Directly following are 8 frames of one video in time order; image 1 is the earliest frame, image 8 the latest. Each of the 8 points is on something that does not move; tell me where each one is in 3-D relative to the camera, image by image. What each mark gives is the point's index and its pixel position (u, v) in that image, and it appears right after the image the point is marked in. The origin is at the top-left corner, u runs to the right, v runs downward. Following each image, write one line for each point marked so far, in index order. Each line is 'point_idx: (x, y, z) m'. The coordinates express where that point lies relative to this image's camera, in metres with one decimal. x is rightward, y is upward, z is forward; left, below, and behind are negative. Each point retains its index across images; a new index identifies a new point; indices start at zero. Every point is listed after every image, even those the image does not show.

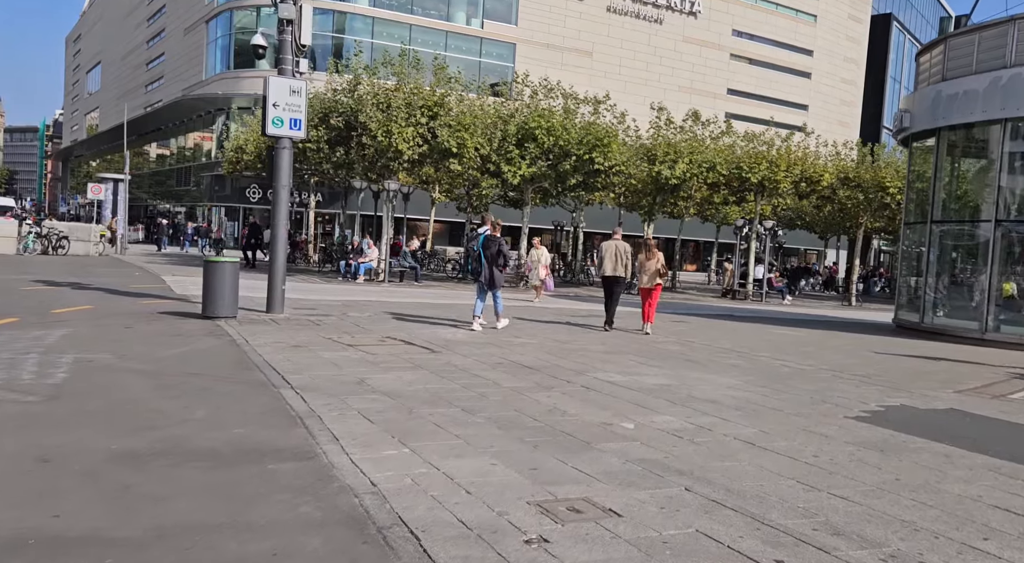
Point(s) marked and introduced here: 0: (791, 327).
0: (+6.2, -1.0, +19.8) m
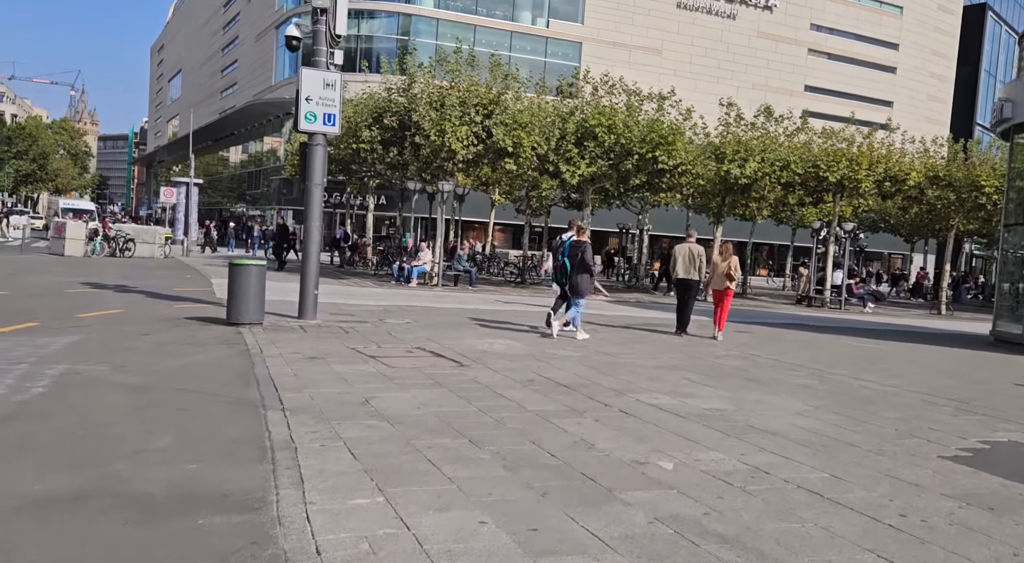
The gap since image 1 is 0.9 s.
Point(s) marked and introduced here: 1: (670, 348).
0: (+7.4, -1.2, +18.2) m
1: (+2.2, -1.0, +12.1) m
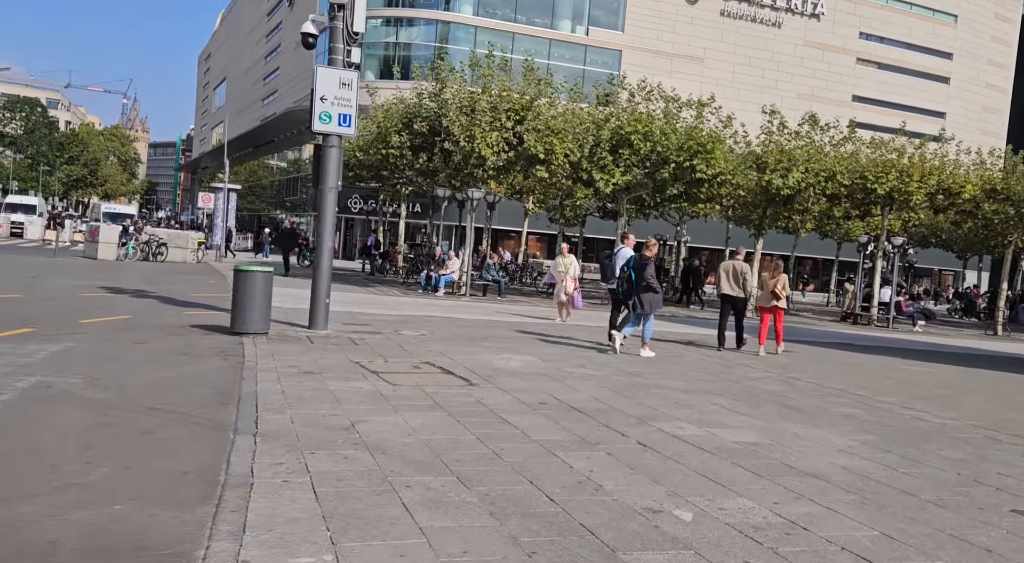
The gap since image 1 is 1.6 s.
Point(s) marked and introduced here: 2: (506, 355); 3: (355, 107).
0: (+8.0, -1.5, +17.1) m
1: (+2.5, -1.1, +11.3) m
2: (-0.1, -0.9, +10.9) m
3: (-2.1, +2.4, +11.8) m
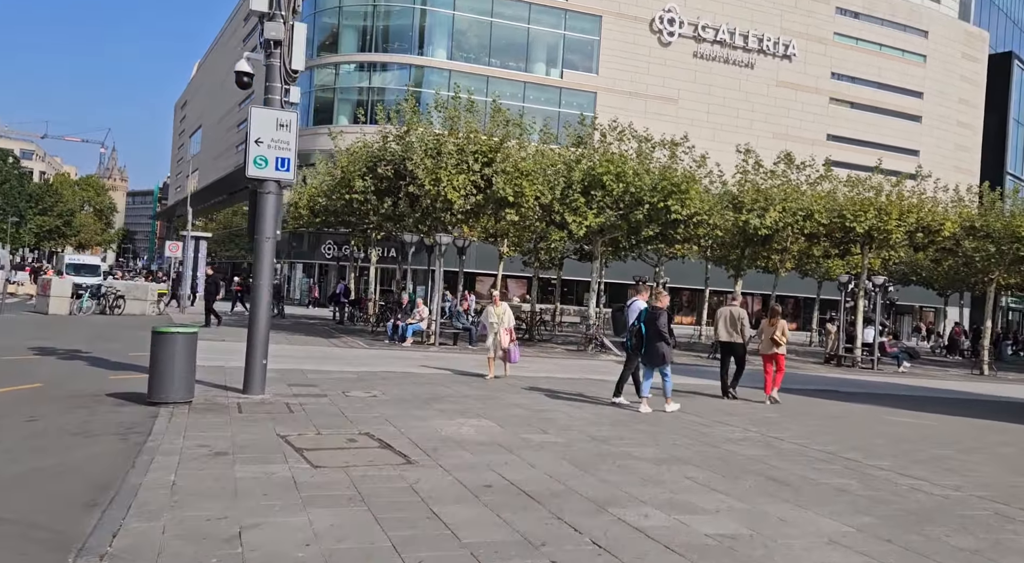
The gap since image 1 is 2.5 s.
0: (+7.3, -2.3, +16.2) m
1: (+1.9, -1.8, +10.3) m
2: (-0.6, -1.6, +9.9) m
3: (-2.7, +1.6, +10.8) m
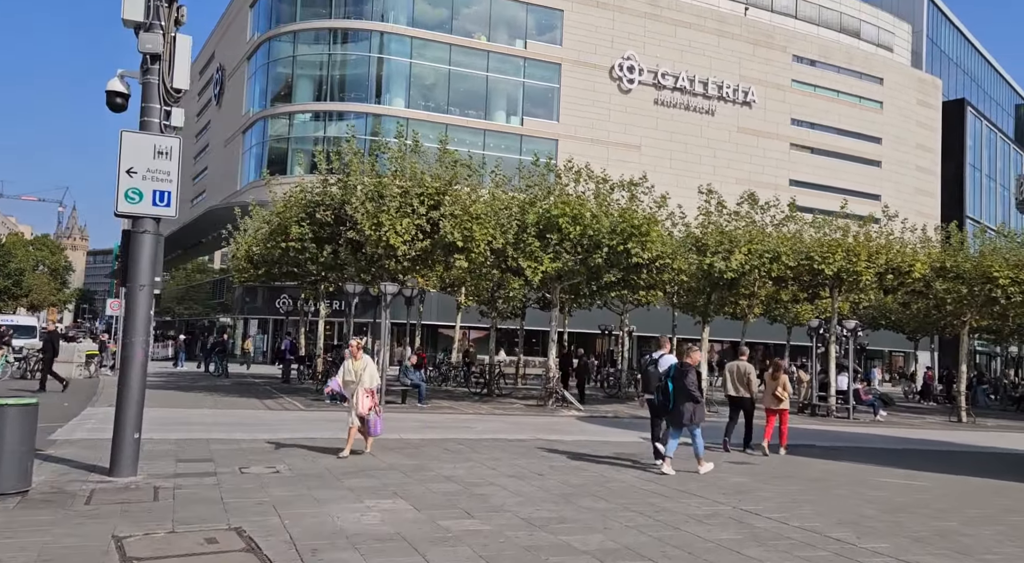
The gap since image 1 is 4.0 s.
0: (+6.4, -3.1, +14.6) m
1: (+1.2, -2.2, +8.6) m
2: (-1.4, -2.1, +8.1) m
3: (-3.6, +1.1, +9.2) m
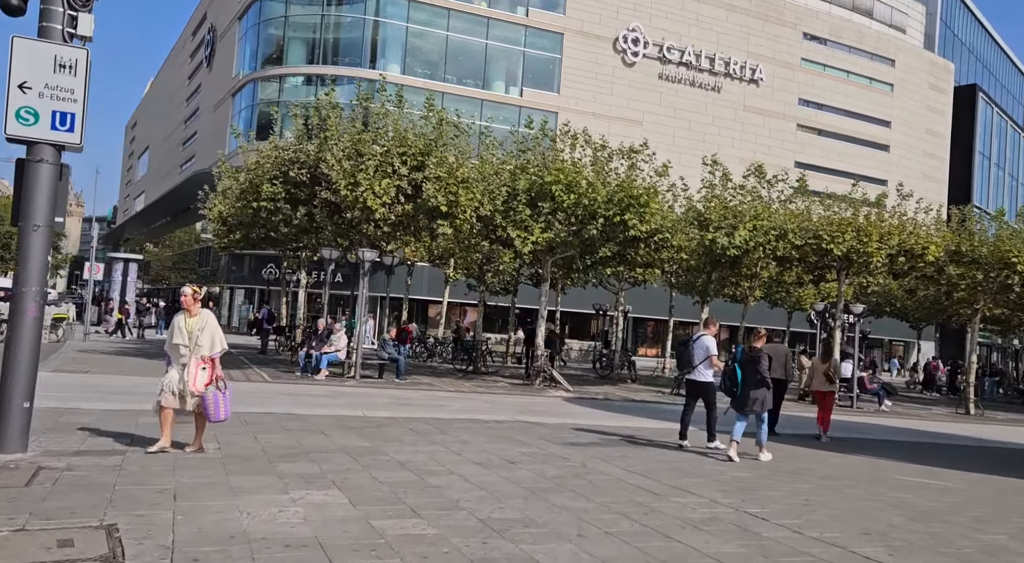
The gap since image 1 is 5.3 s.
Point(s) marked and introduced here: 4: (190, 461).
0: (+6.0, -2.7, +13.2) m
1: (+0.8, -1.9, +7.1) m
2: (-1.7, -1.6, +6.7) m
3: (-3.8, +1.6, +7.7) m
4: (-2.9, -1.6, +7.8) m
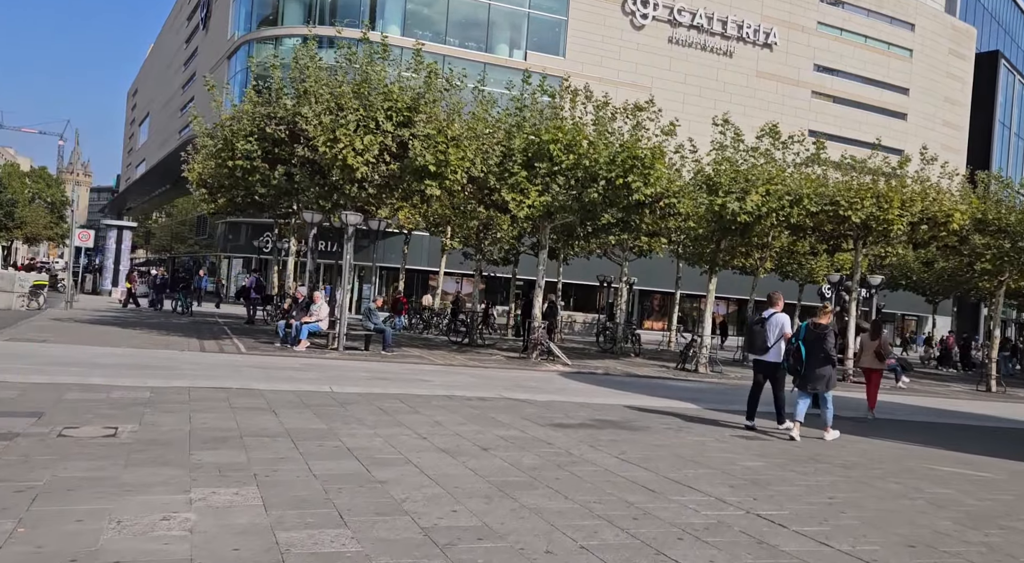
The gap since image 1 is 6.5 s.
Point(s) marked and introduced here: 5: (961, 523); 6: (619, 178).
0: (+5.8, -2.2, +11.8) m
1: (+0.6, -1.5, +5.8) m
2: (-2.0, -1.3, +5.3) m
3: (-4.0, +1.9, +6.3) m
4: (-3.2, -1.2, +6.5) m
5: (+3.3, -1.8, +6.4) m
6: (+2.4, +2.3, +19.6) m
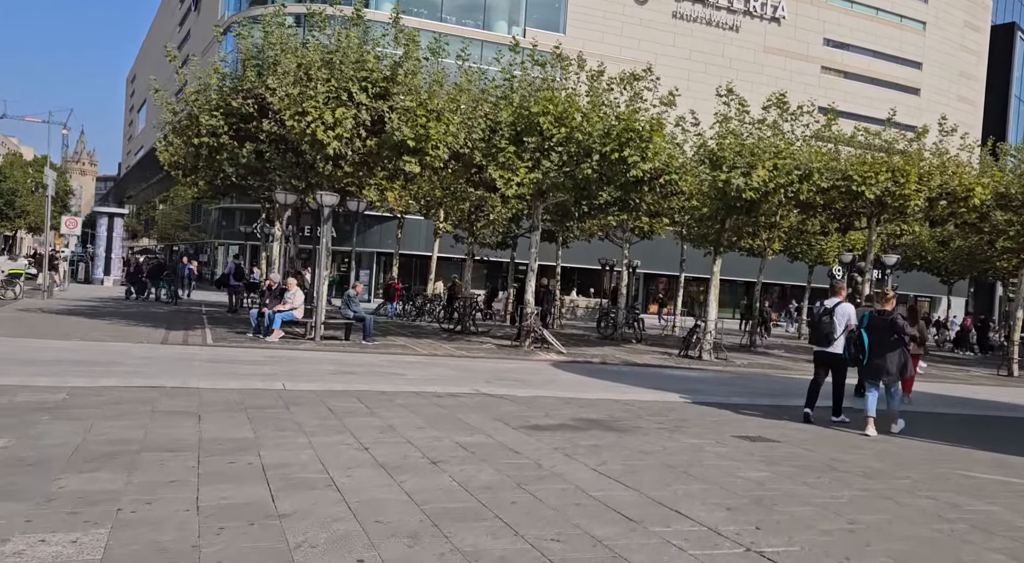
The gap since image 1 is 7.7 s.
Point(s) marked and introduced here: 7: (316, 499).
0: (+5.5, -1.9, +10.5) m
1: (+0.2, -1.4, +4.5) m
2: (-2.3, -1.2, +4.0) m
3: (-4.4, +2.0, +4.9) m
4: (-3.5, -1.1, +5.2) m
5: (+3.0, -1.6, +5.1) m
6: (+2.1, +2.7, +18.2) m
7: (-1.2, -1.3, +5.3) m
